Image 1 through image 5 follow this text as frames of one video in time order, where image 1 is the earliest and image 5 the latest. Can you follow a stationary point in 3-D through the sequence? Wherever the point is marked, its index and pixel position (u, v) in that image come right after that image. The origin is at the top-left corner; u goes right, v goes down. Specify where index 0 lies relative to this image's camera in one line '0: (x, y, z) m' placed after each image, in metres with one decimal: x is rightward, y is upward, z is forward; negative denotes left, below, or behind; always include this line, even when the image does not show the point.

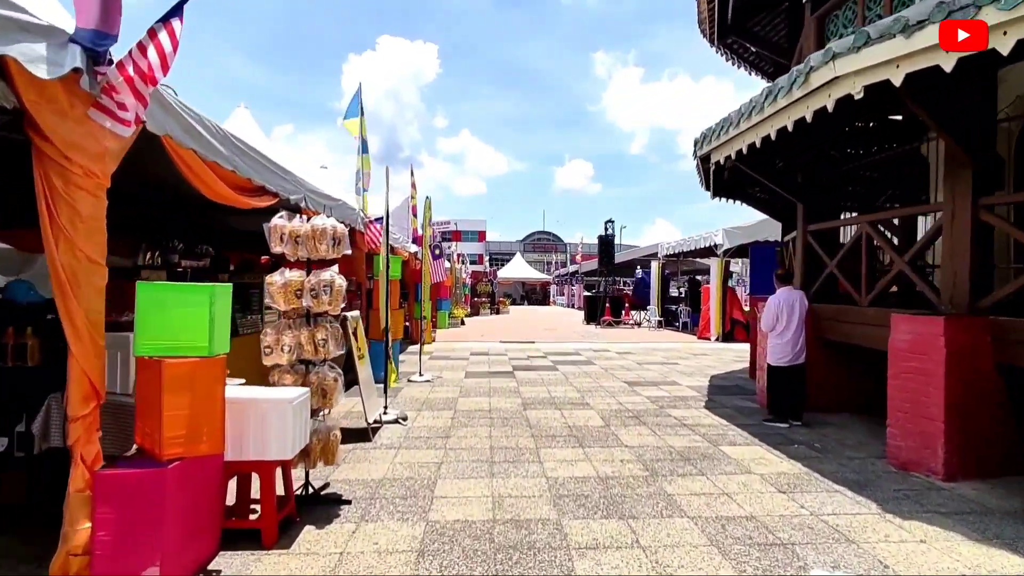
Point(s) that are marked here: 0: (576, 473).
0: (+0.4, -1.3, +4.4) m
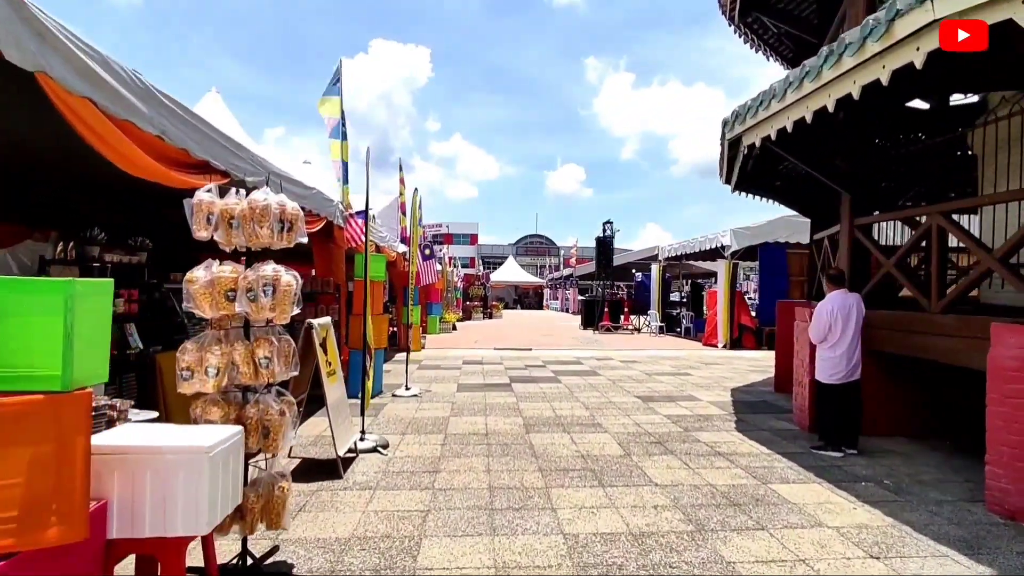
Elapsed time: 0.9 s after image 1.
0: (+0.5, -1.3, +3.4) m
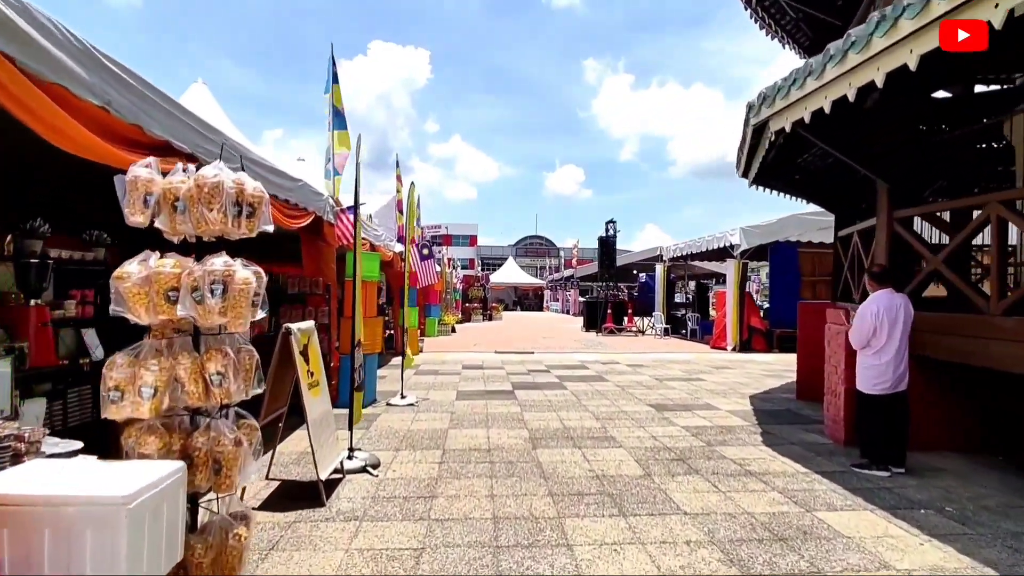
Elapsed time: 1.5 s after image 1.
0: (+0.5, -1.3, +2.9) m
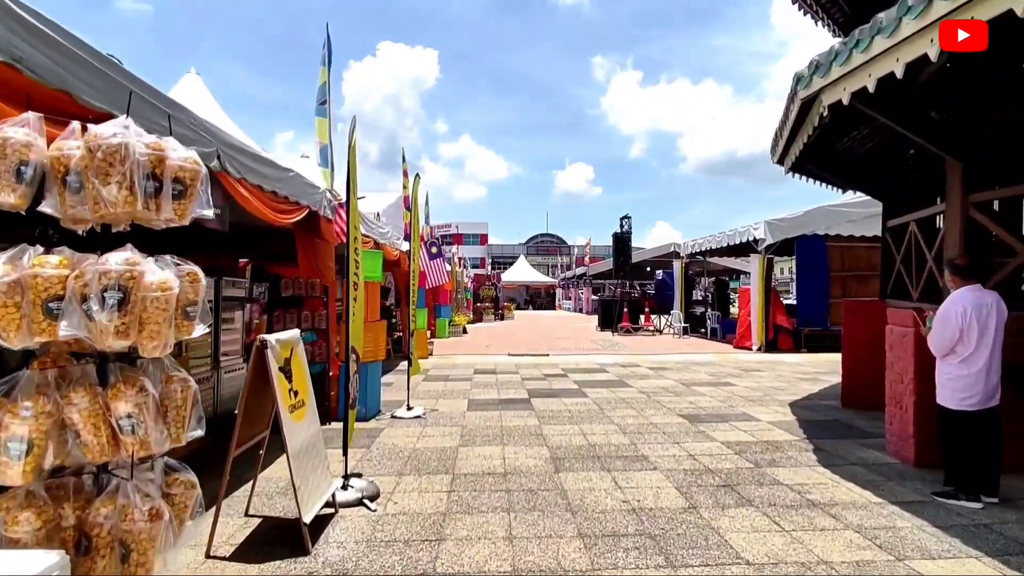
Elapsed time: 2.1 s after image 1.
0: (+0.6, -1.3, +2.2) m
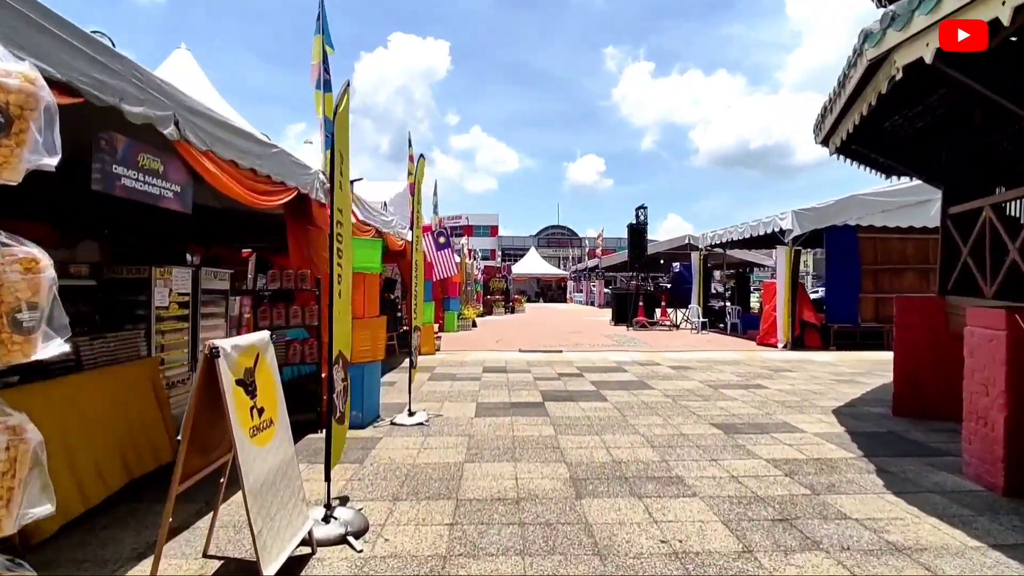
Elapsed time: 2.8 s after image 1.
0: (+0.7, -1.3, +1.5) m
